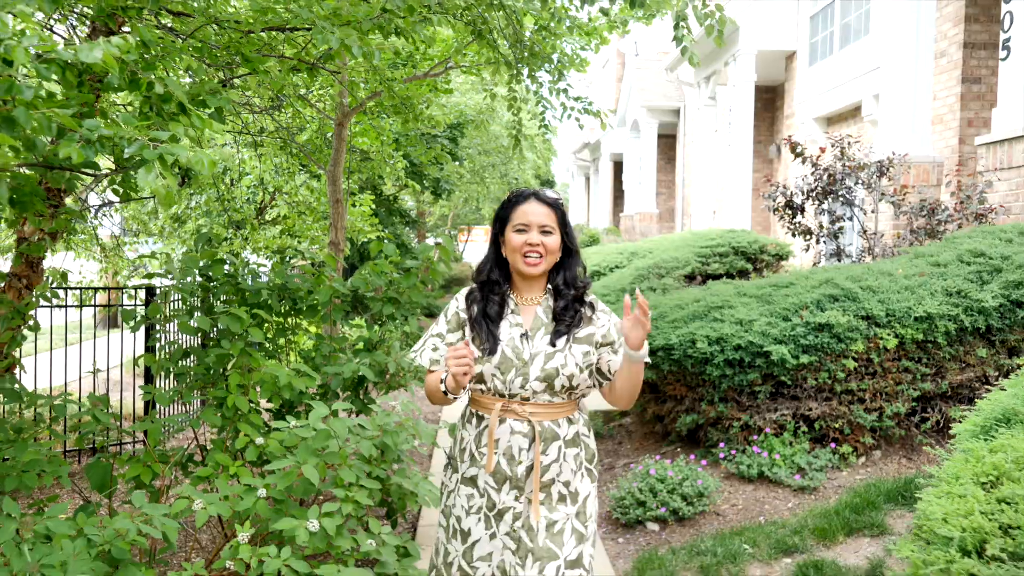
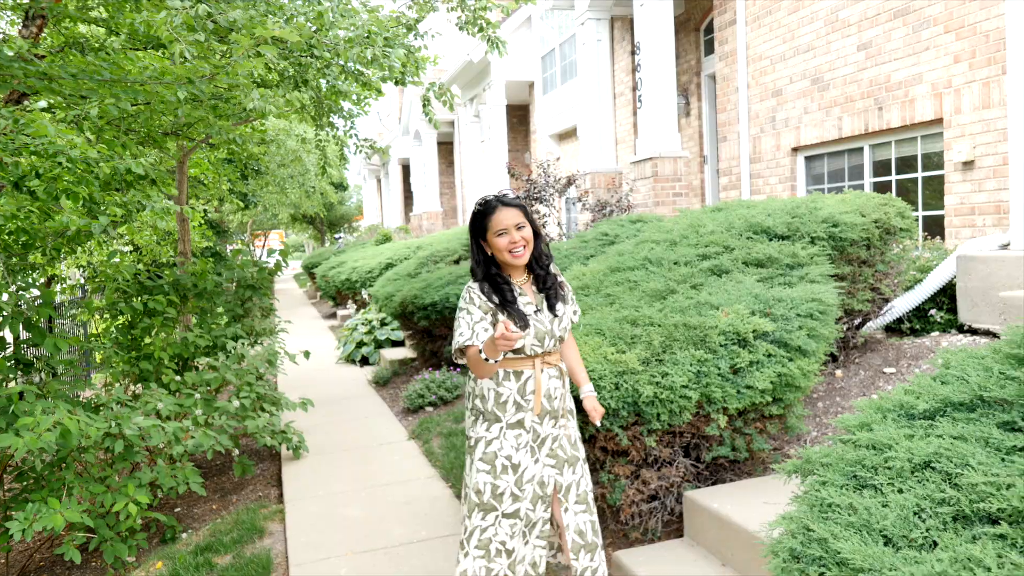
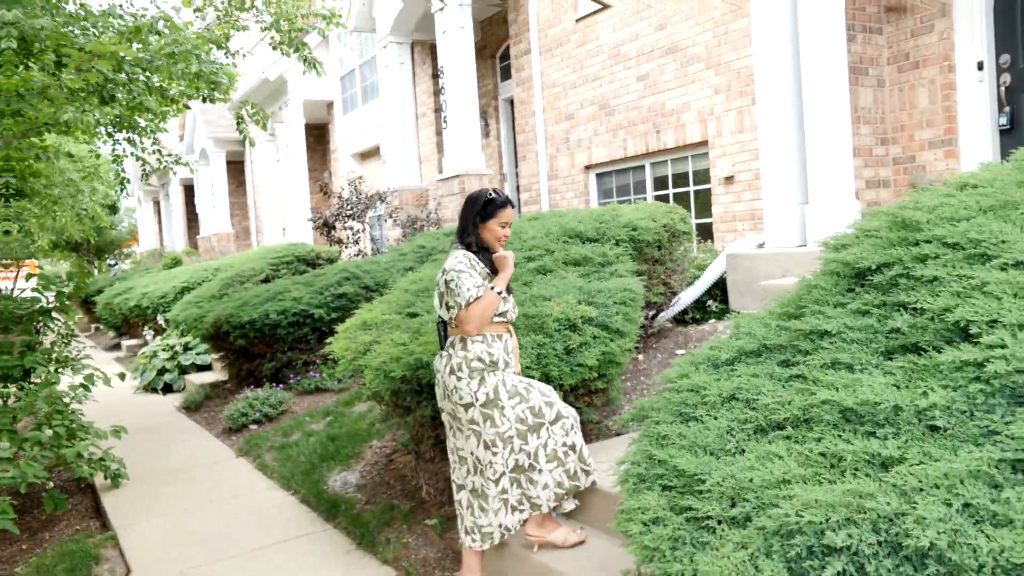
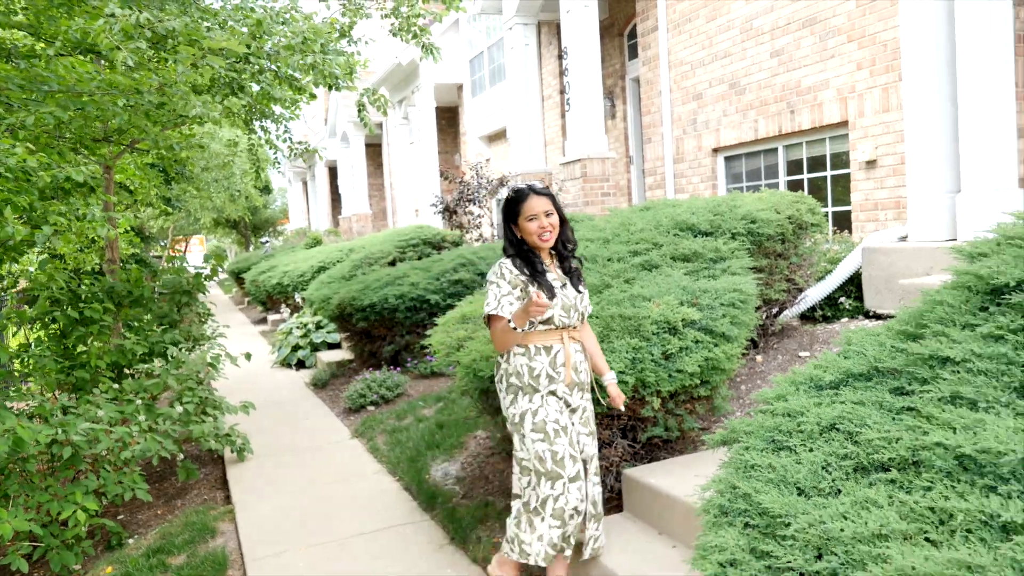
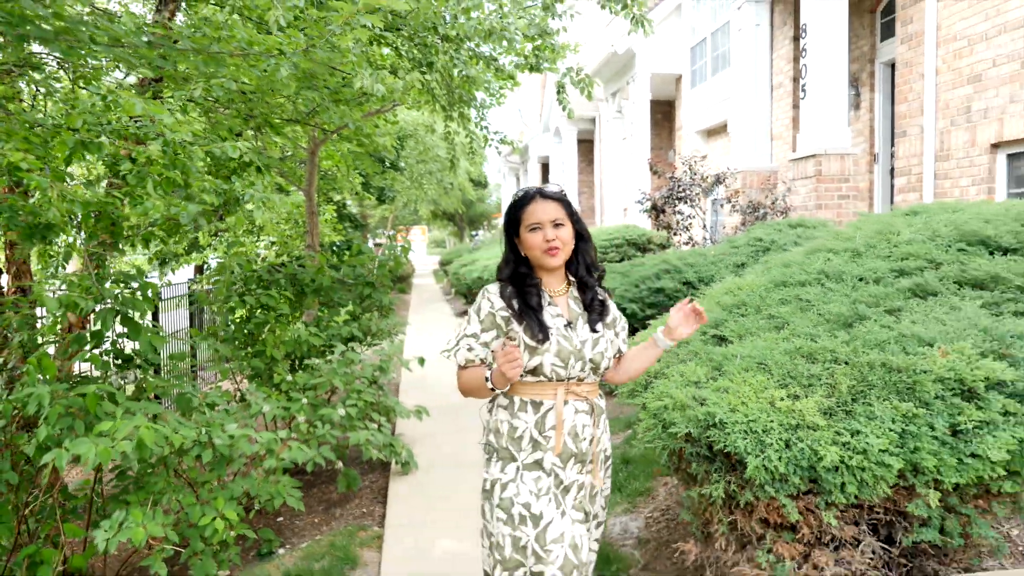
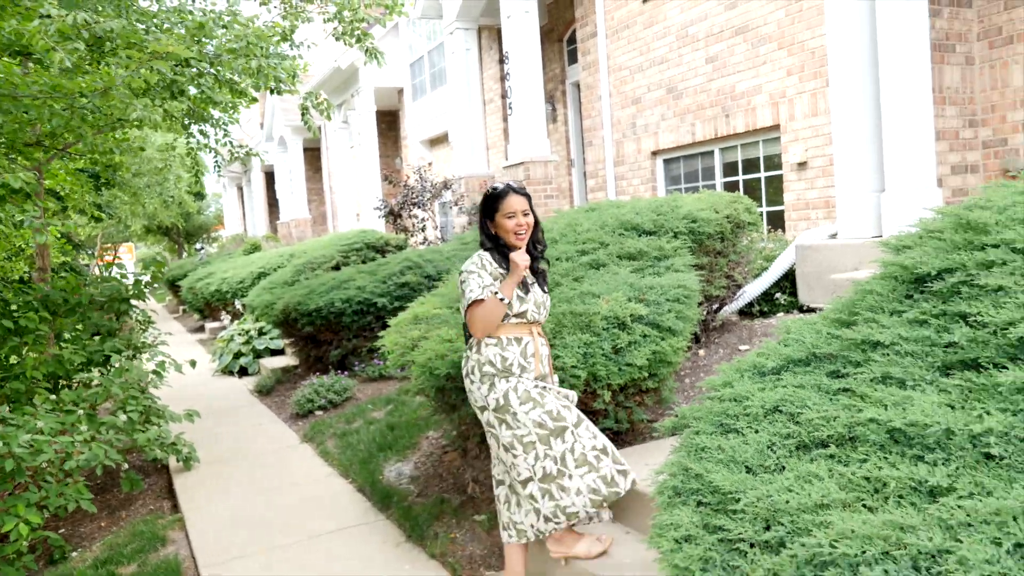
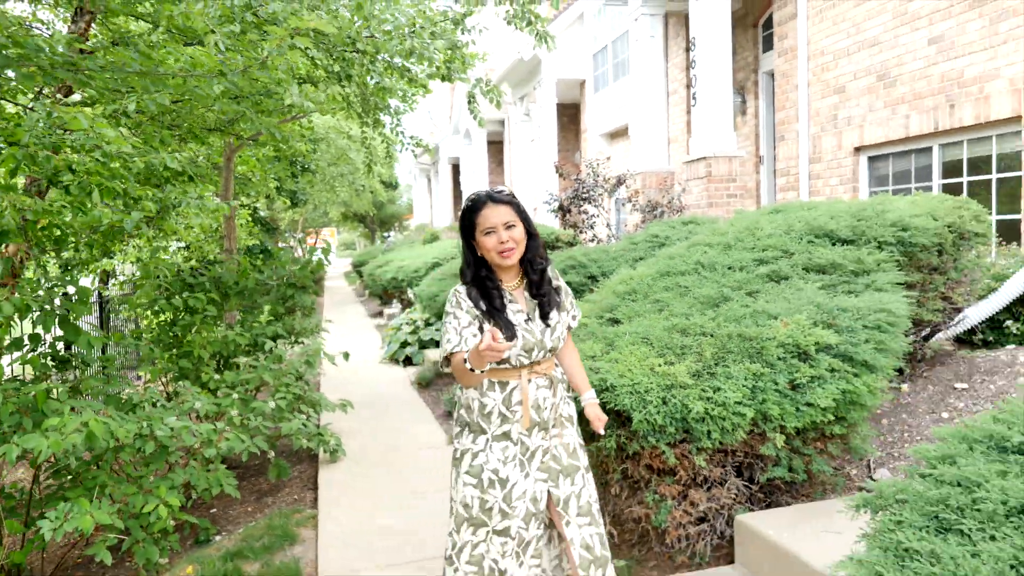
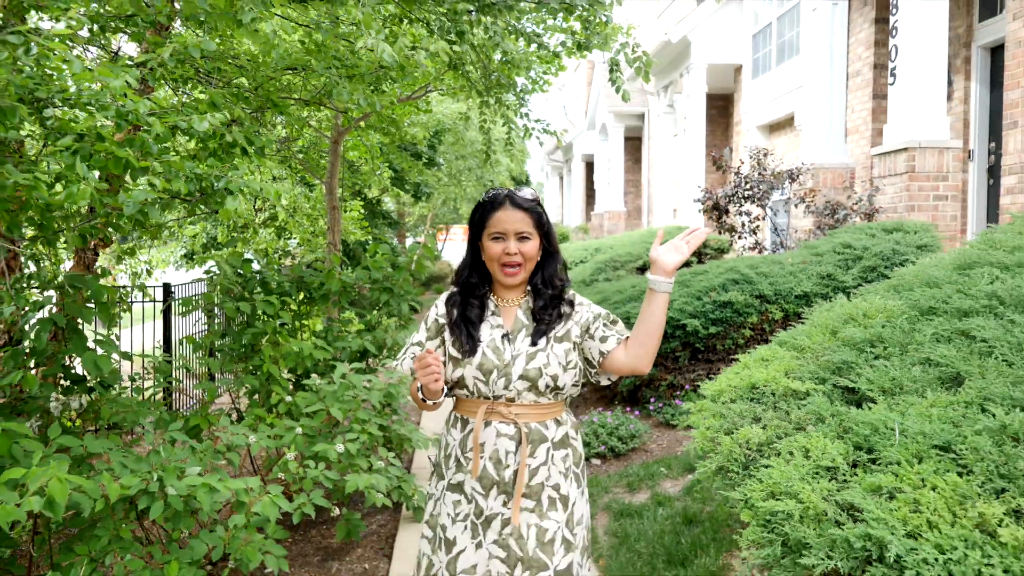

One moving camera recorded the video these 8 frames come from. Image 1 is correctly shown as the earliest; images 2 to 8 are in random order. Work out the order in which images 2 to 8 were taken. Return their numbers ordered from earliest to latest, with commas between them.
8, 5, 7, 2, 4, 6, 3
